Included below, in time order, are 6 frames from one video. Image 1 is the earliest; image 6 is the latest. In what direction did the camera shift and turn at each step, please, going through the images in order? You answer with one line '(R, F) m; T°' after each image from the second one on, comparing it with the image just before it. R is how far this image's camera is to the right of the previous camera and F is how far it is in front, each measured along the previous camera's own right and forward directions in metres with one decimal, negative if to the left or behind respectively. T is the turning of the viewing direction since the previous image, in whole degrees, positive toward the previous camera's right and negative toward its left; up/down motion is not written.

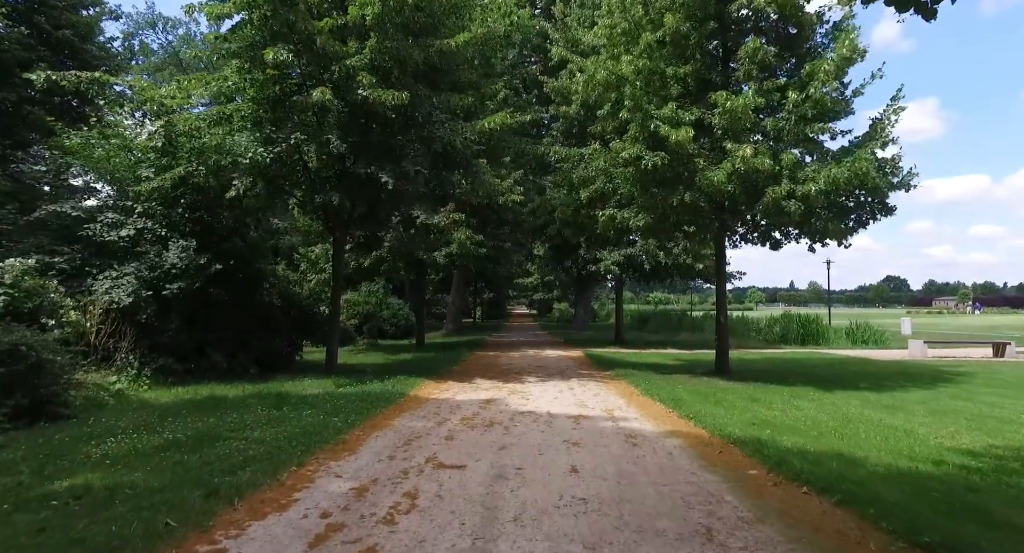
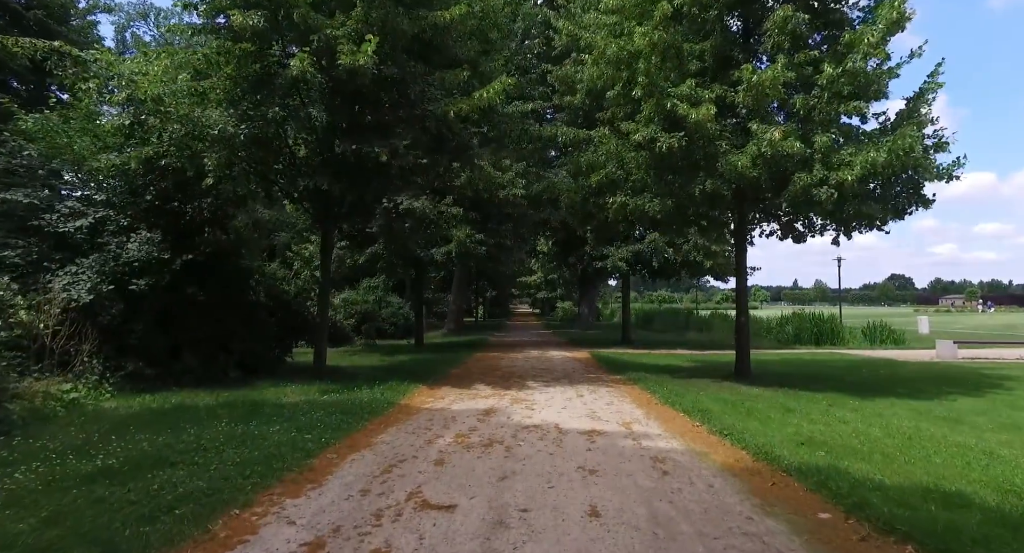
(0.0, +1.1) m; 0°
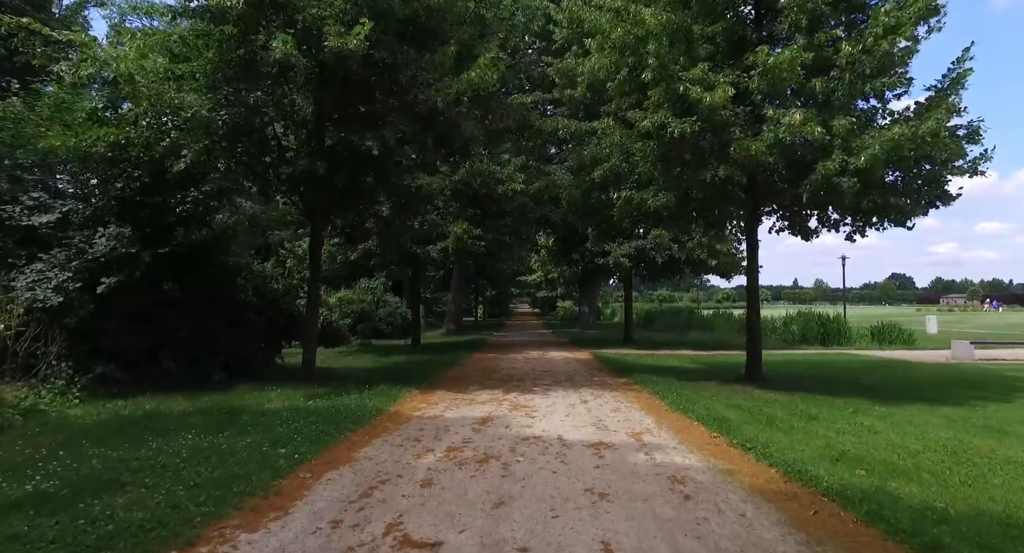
(0.0, +0.7) m; 0°
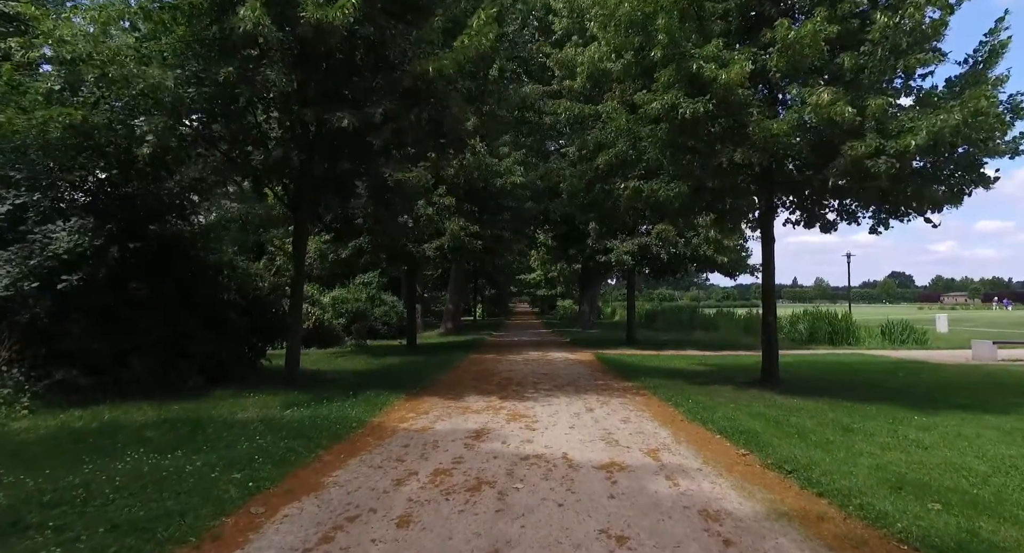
(0.0, +0.9) m; 0°
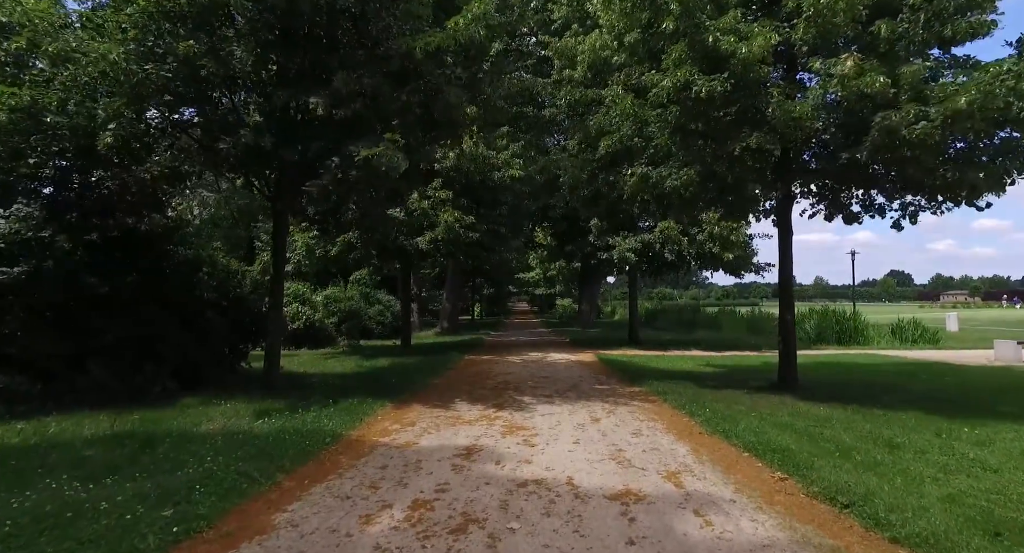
(0.0, +0.9) m; 0°
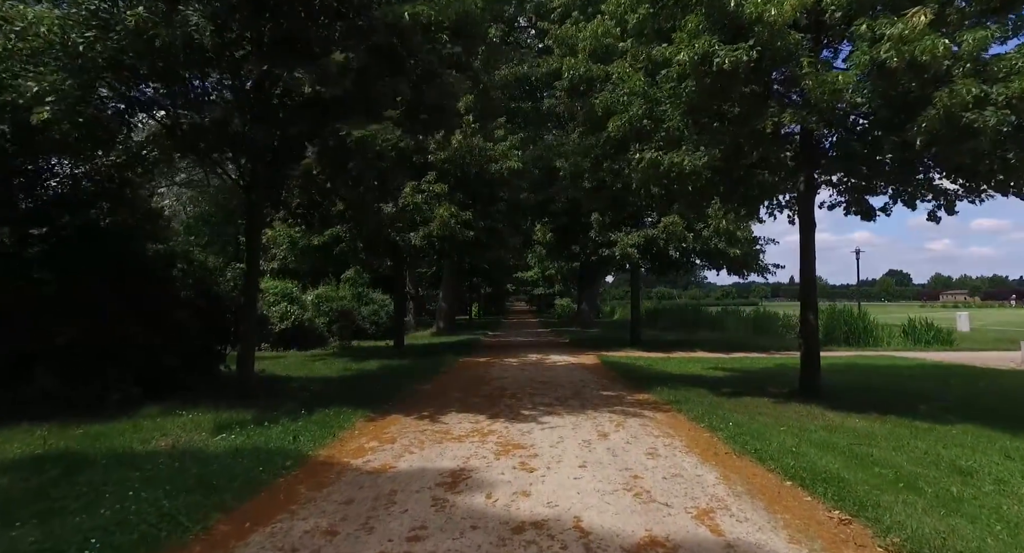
(0.0, +1.0) m; 0°
